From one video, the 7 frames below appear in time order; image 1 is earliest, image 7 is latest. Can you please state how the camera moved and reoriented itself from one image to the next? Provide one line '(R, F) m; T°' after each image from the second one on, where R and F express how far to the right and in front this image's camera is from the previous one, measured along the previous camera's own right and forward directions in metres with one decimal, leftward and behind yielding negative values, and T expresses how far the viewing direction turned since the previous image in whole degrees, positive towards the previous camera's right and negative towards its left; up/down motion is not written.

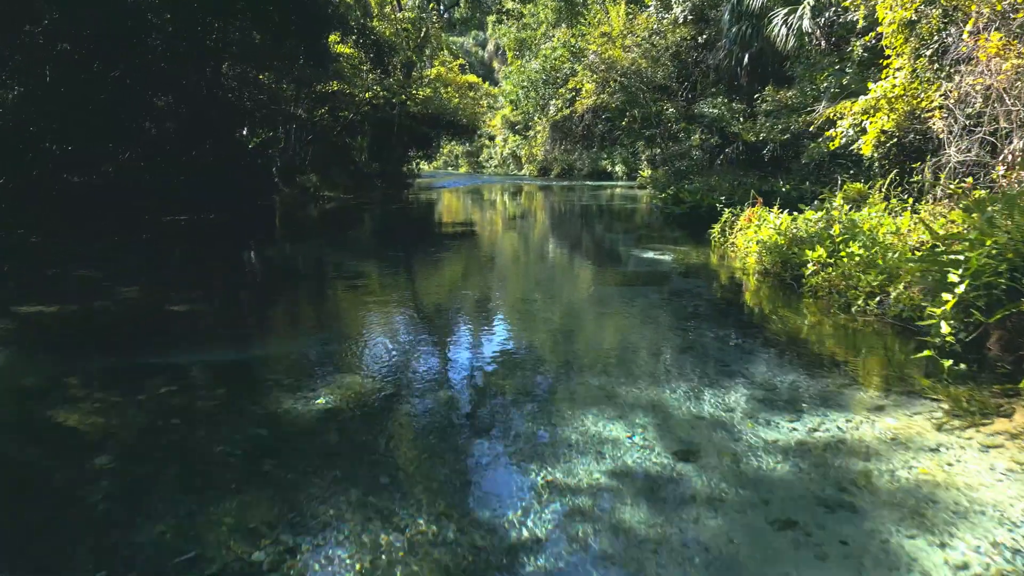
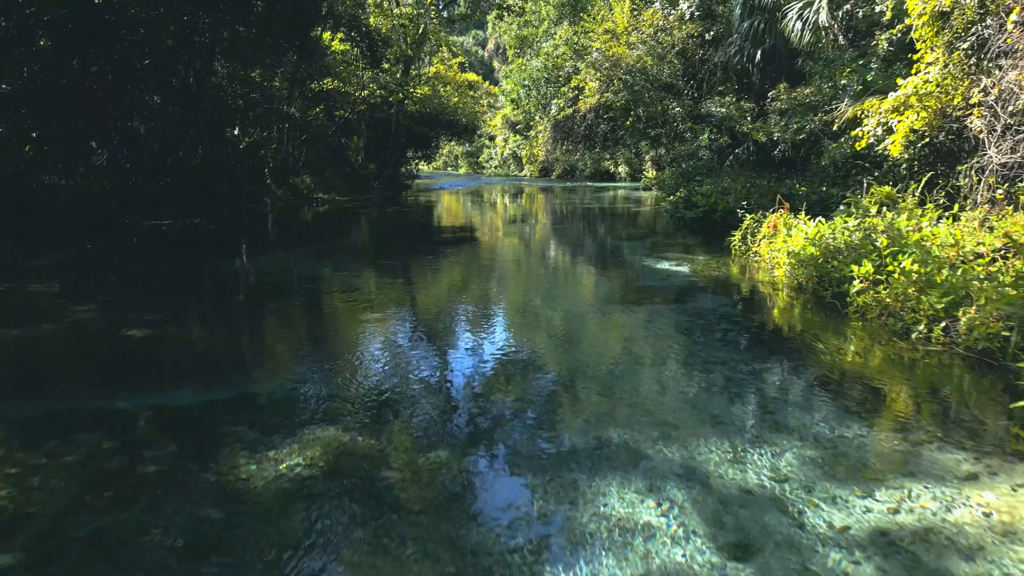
(0.0, +0.5) m; 0°
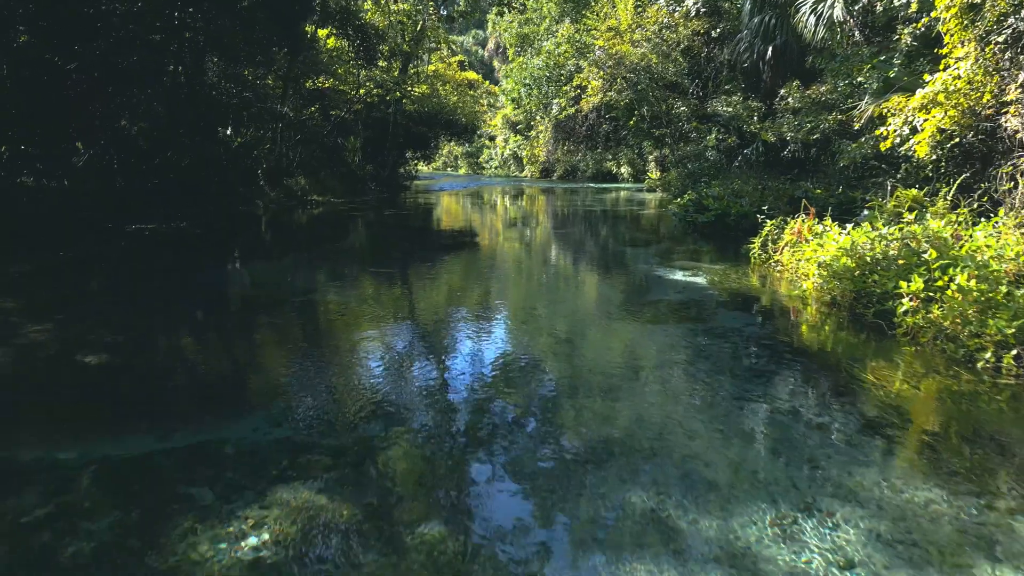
(0.0, +0.4) m; 0°
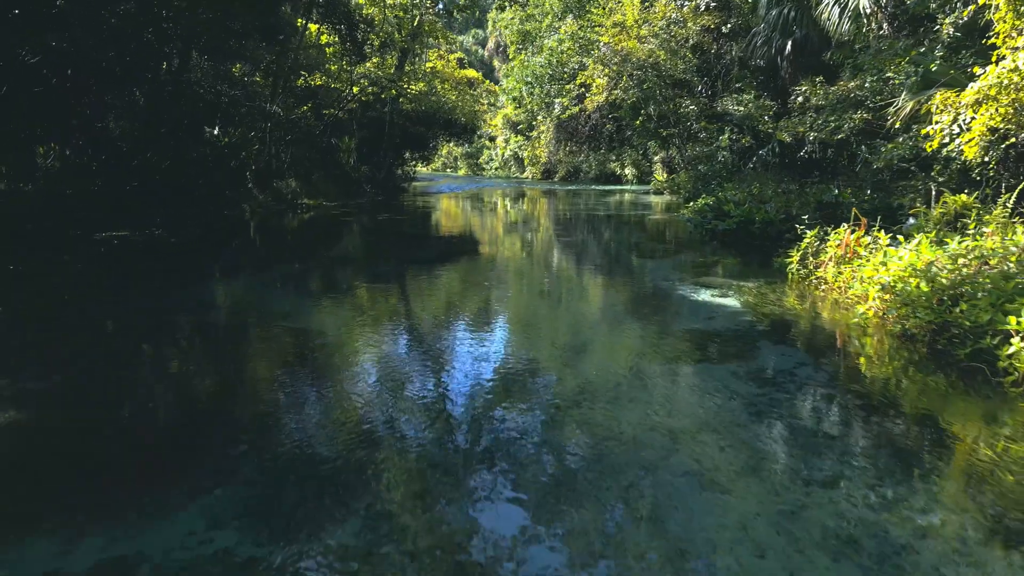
(0.0, +0.6) m; 0°
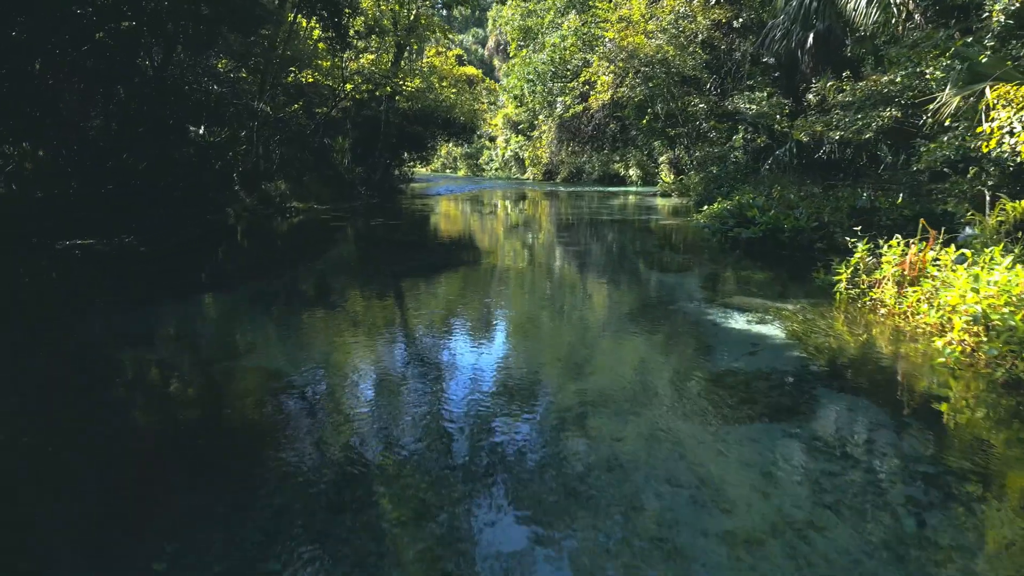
(0.0, +0.6) m; 0°
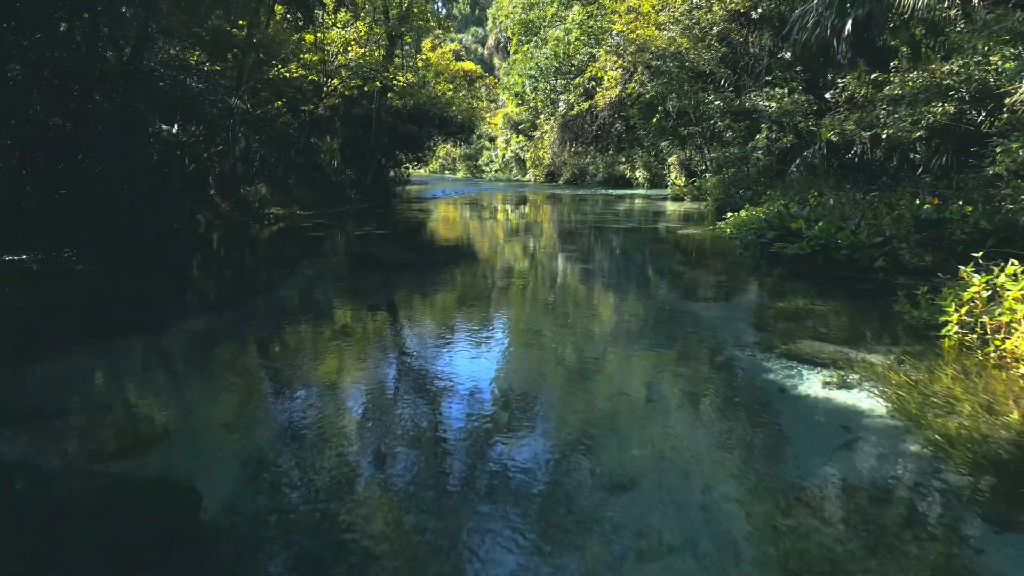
(0.0, +0.9) m; 0°
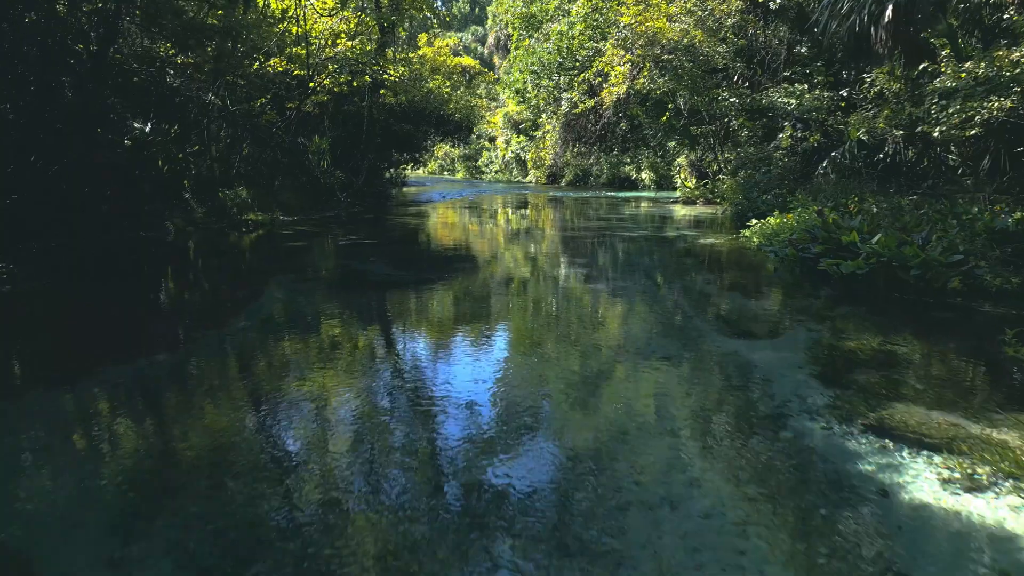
(0.0, +0.8) m; 0°
